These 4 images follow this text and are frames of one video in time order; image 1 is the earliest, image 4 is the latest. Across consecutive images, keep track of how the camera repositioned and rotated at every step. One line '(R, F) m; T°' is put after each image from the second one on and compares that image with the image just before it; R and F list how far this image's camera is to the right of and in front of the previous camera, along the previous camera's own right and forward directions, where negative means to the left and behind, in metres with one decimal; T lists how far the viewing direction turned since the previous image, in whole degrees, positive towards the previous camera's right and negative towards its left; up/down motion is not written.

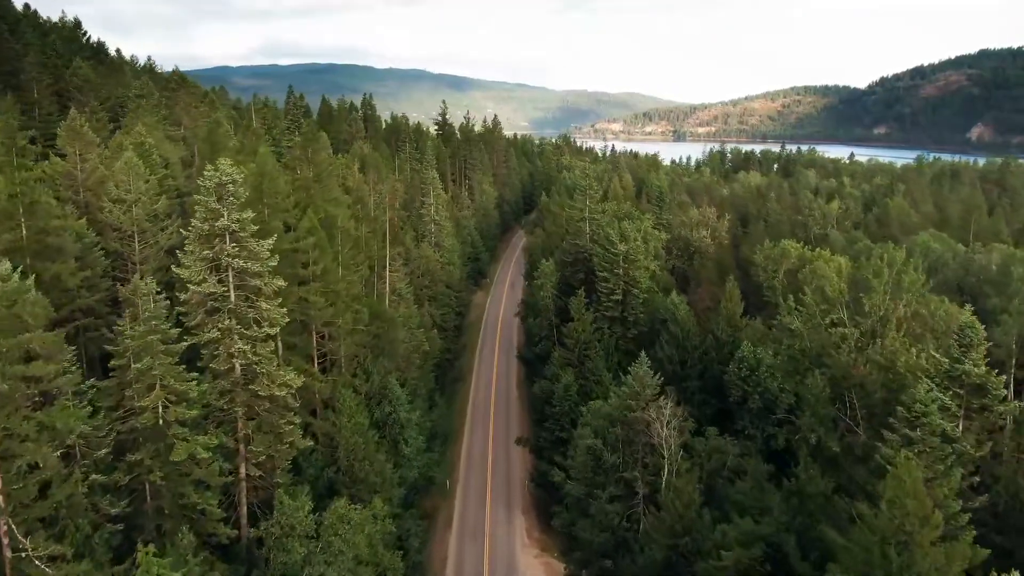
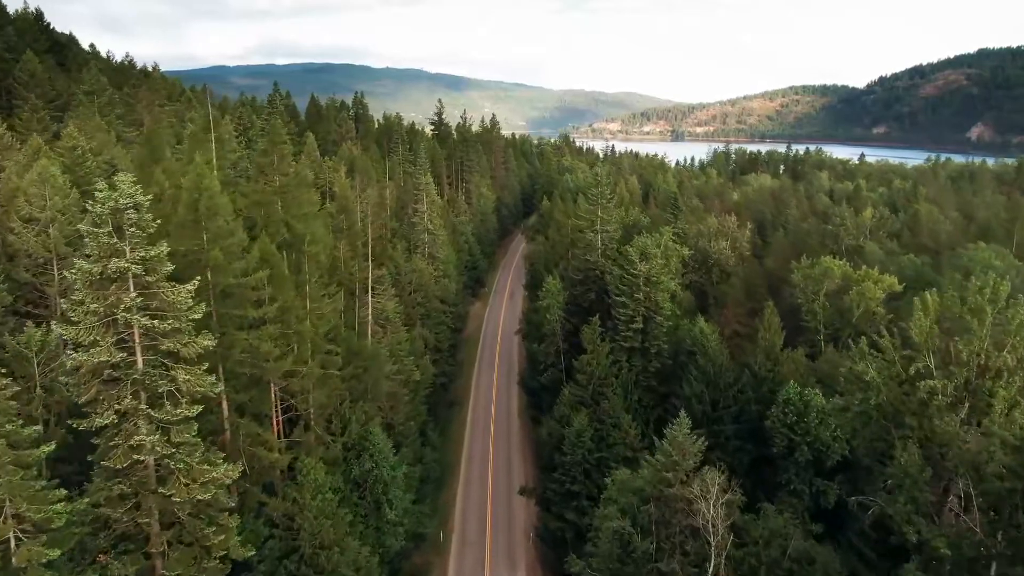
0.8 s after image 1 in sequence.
(-0.4, +7.1) m; 0°
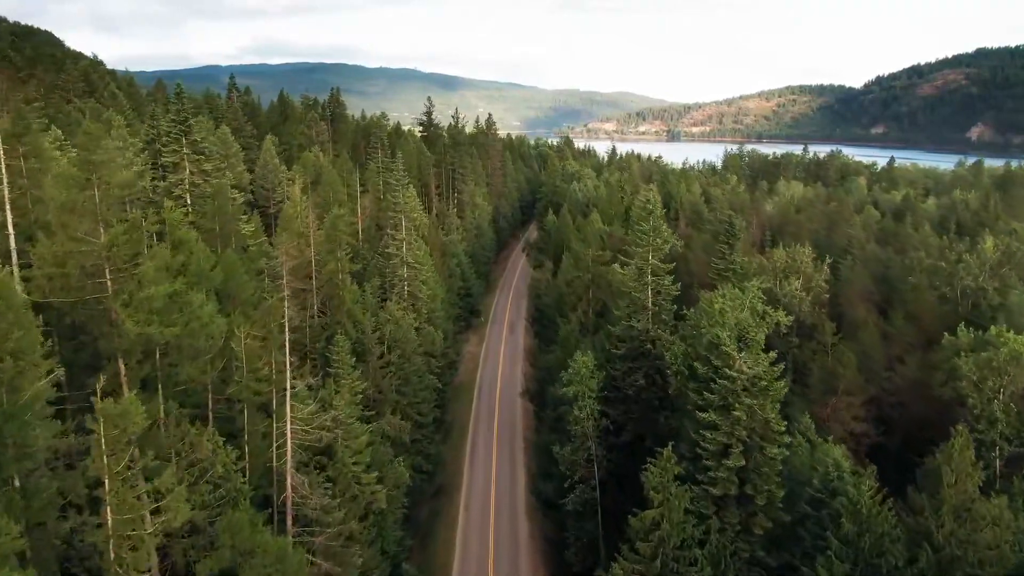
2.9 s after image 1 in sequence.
(-1.0, +17.5) m; +1°
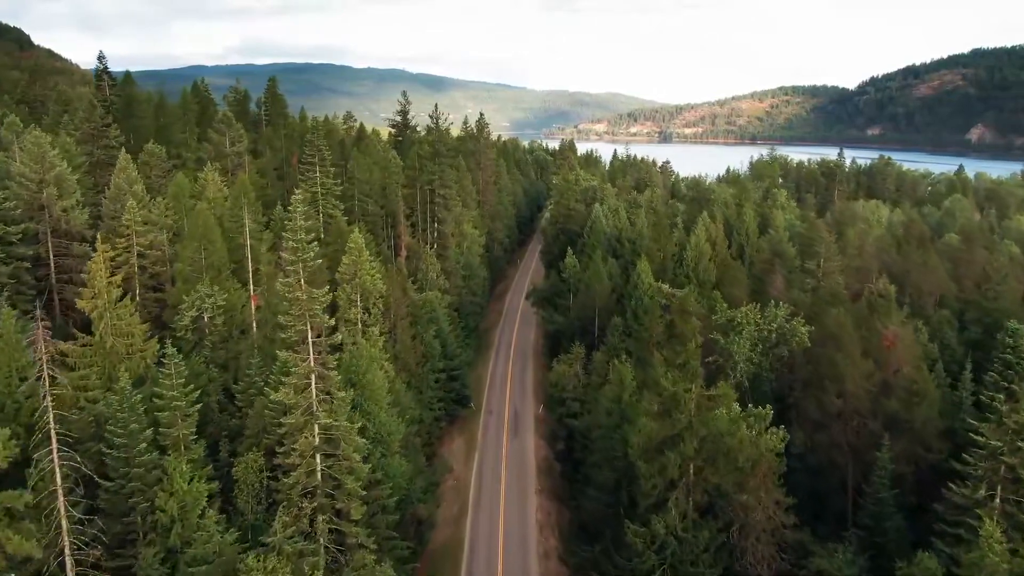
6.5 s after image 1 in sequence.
(-1.6, +30.8) m; +1°
